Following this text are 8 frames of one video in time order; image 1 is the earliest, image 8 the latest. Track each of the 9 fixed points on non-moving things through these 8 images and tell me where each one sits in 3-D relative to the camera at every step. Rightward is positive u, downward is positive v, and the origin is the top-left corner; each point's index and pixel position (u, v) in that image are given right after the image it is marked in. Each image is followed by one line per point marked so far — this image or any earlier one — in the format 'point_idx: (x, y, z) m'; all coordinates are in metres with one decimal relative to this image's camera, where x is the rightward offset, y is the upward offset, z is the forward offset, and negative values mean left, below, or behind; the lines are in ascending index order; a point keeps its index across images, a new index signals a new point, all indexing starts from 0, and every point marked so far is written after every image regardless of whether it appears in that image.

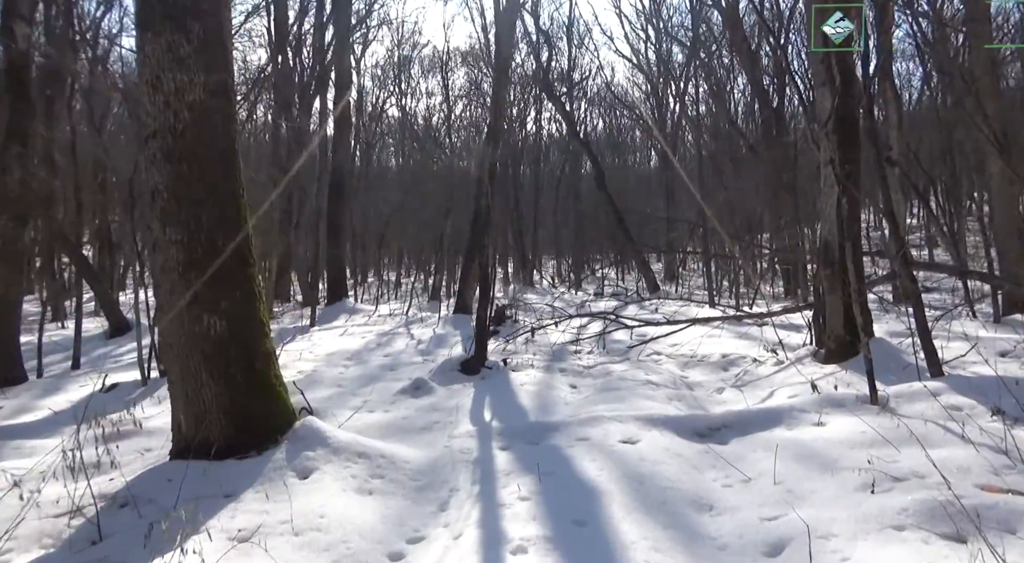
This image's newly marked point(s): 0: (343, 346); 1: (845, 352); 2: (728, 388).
0: (-2.3, -0.9, +9.1) m
1: (+2.6, -0.6, +5.1) m
2: (+1.7, -0.8, +5.1) m
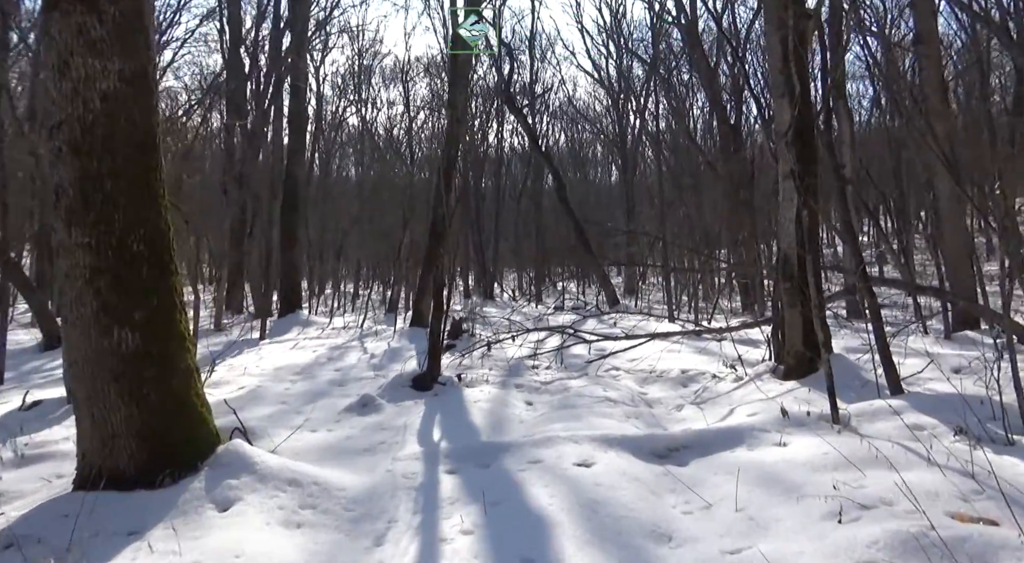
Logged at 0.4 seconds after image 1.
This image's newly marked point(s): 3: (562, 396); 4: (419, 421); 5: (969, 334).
0: (-2.9, -1.0, +8.8) m
1: (+2.2, -0.7, +5.1) m
2: (+1.3, -0.9, +5.0) m
3: (+0.4, -0.9, +5.4) m
4: (-0.6, -0.9, +4.3) m
5: (+5.6, -0.6, +8.1) m
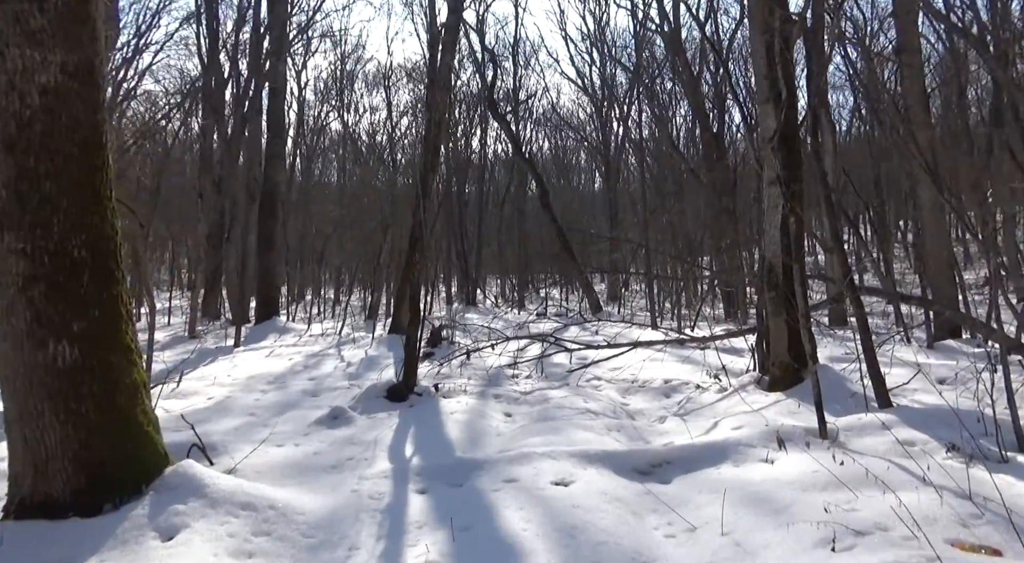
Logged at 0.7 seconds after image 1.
0: (-3.1, -1.1, +8.5) m
1: (+2.1, -0.7, +4.9) m
2: (+1.2, -1.0, +4.9) m
3: (+0.2, -1.0, +5.3) m
4: (-0.7, -0.9, +4.1) m
5: (+5.3, -0.8, +8.1) m
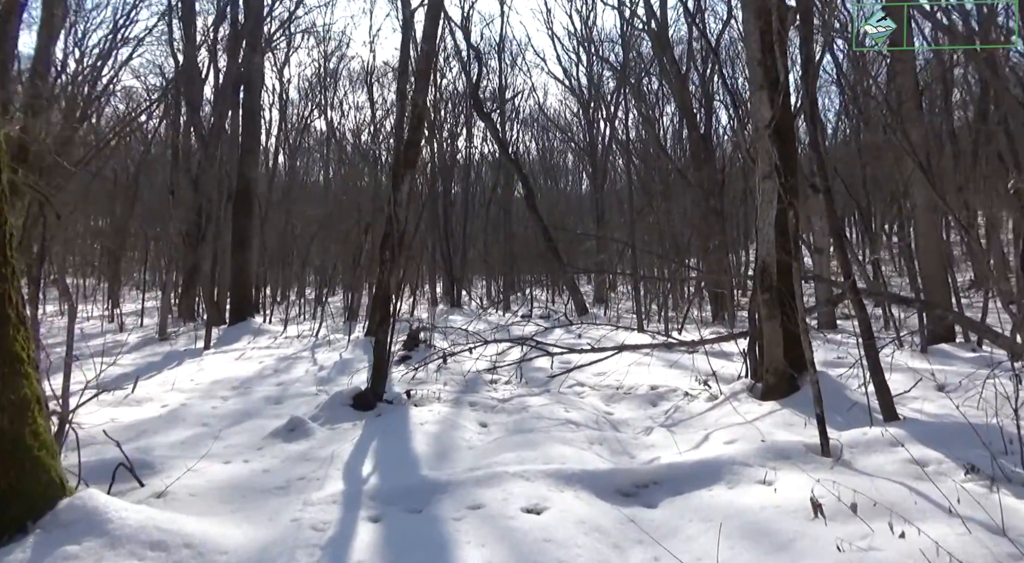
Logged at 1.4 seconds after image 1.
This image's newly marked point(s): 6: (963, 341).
0: (-3.4, -1.1, +8.1) m
1: (+1.9, -0.7, +4.6) m
2: (+1.0, -1.0, +4.5) m
3: (+0.1, -1.0, +4.9) m
4: (-0.9, -0.9, +3.7) m
5: (+5.1, -0.8, +7.8) m
6: (+5.7, -0.8, +8.4) m
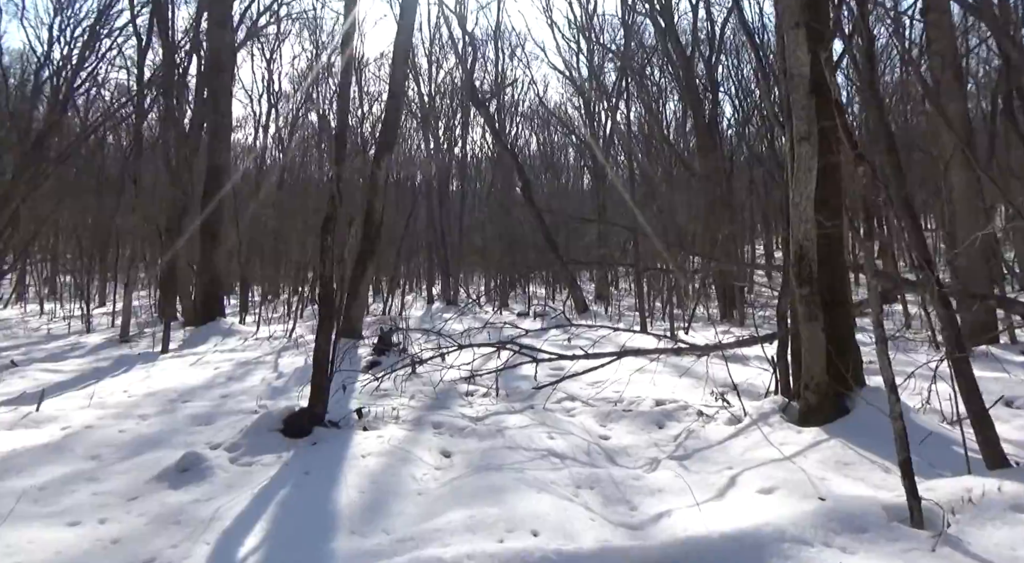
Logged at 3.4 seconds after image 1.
0: (-3.6, -1.1, +7.1) m
1: (+1.7, -0.7, +3.6) m
2: (+0.8, -1.0, +3.5) m
3: (-0.1, -1.0, +3.9) m
4: (-1.1, -0.9, +2.7) m
5: (+4.9, -0.7, +6.8) m
6: (+5.6, -0.7, +7.4) m
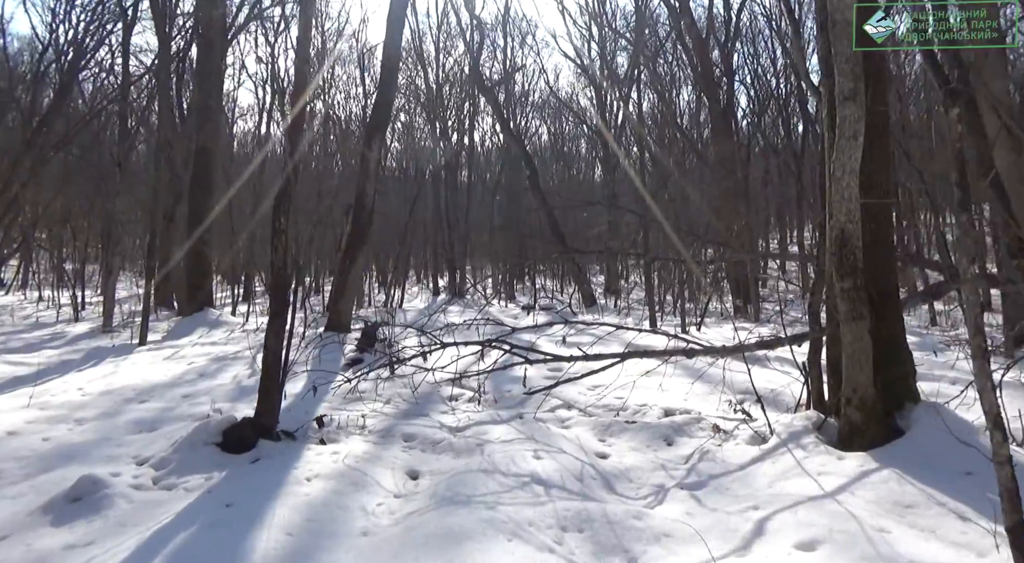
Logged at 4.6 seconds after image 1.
0: (-3.6, -0.9, +6.5) m
1: (+1.6, -0.7, +2.9) m
2: (+0.7, -0.9, +2.8) m
3: (-0.2, -0.9, +3.3) m
4: (-1.2, -0.9, +2.1) m
5: (+4.9, -0.6, +6.1) m
6: (+5.5, -0.6, +6.7) m
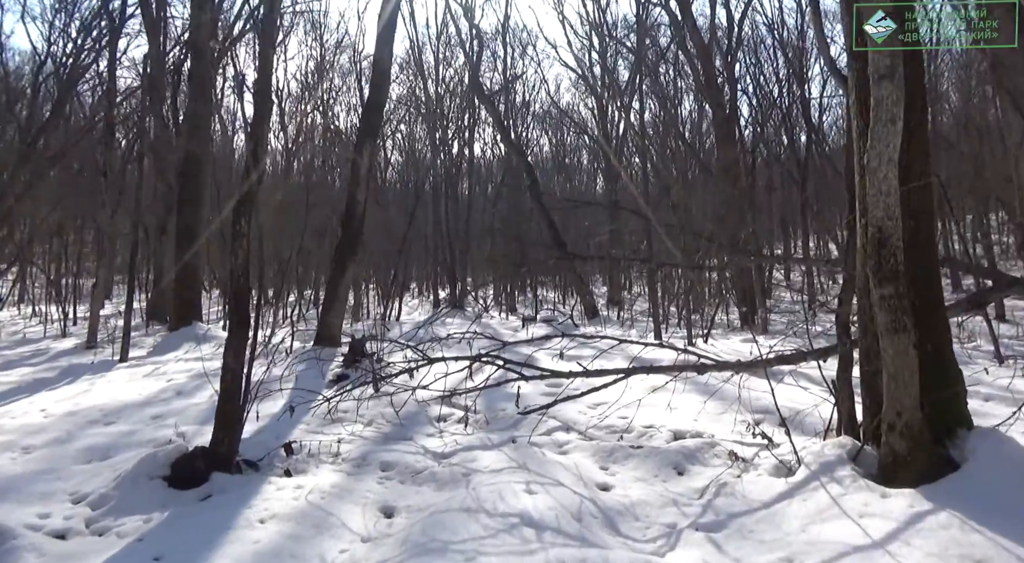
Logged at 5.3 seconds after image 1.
0: (-3.6, -1.1, +6.1) m
1: (+1.5, -0.7, +2.5) m
2: (+0.6, -0.9, +2.4) m
3: (-0.3, -0.9, +2.8) m
4: (-1.3, -0.9, +1.7) m
5: (+4.8, -0.7, +5.6) m
6: (+5.5, -0.7, +6.2) m
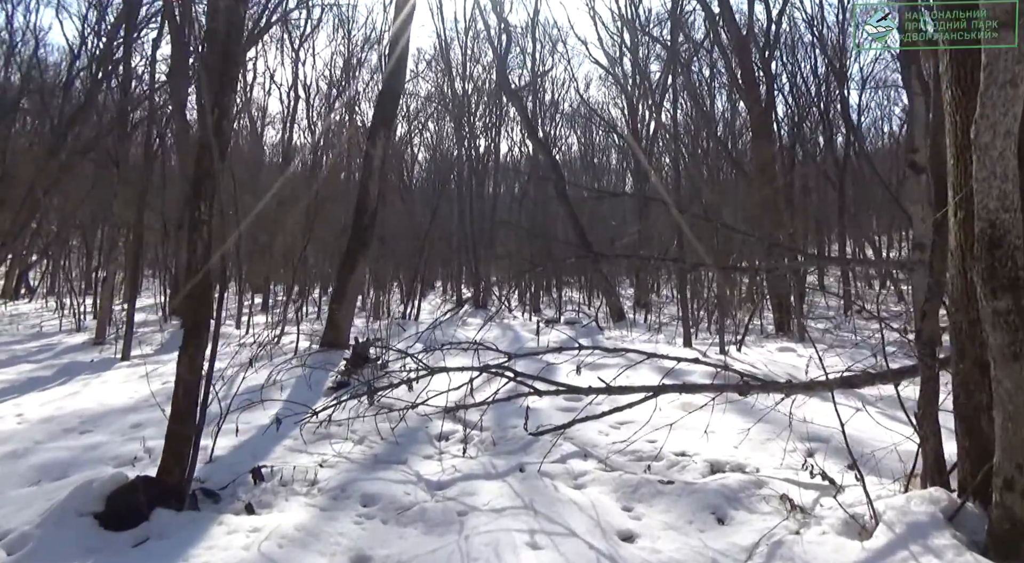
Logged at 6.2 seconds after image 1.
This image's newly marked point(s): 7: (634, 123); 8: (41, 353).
0: (-3.5, -1.0, +5.7) m
1: (+1.5, -0.7, +1.9) m
2: (+0.6, -1.0, +1.9) m
3: (-0.3, -0.9, +2.3) m
4: (-1.3, -0.9, +1.2) m
5: (+5.0, -0.8, +4.9) m
6: (+5.6, -0.8, +5.5) m
7: (+2.6, +3.6, +14.5) m
8: (-6.9, -1.0, +9.7) m
